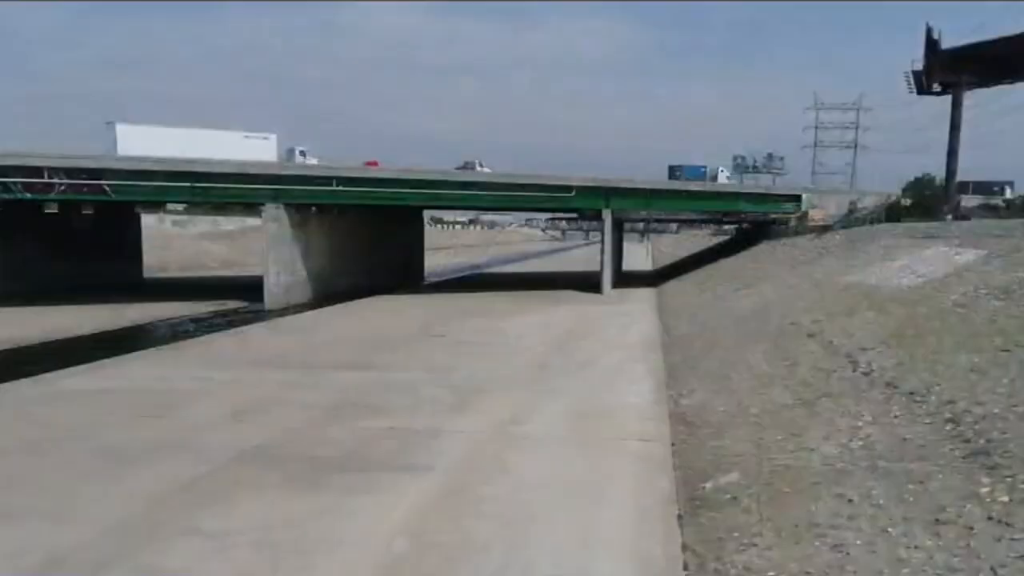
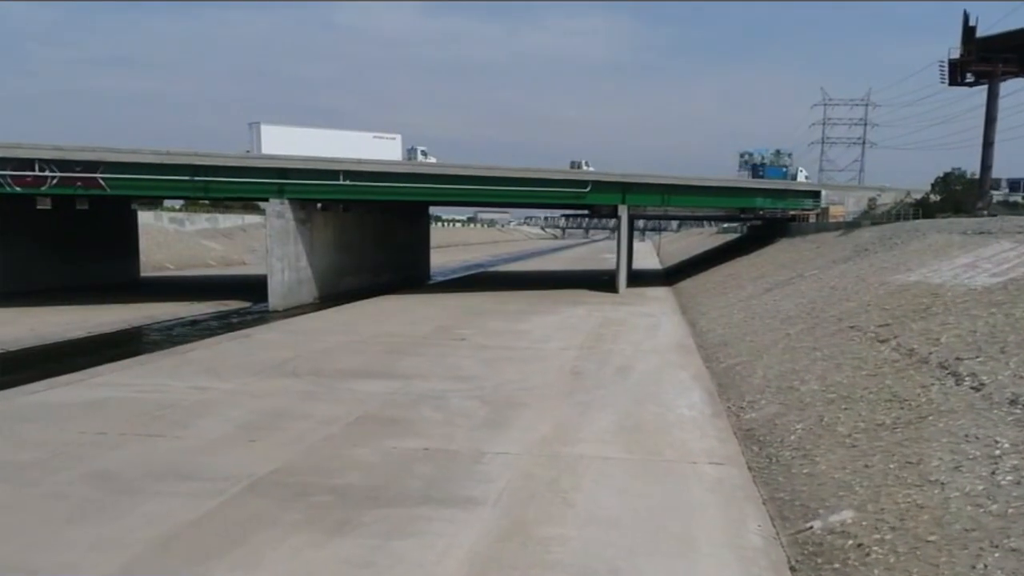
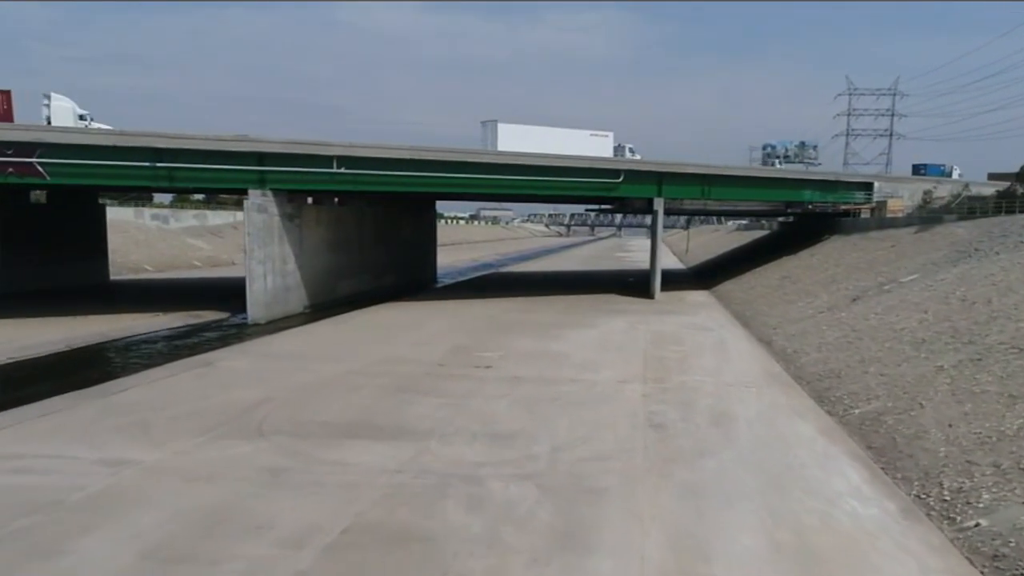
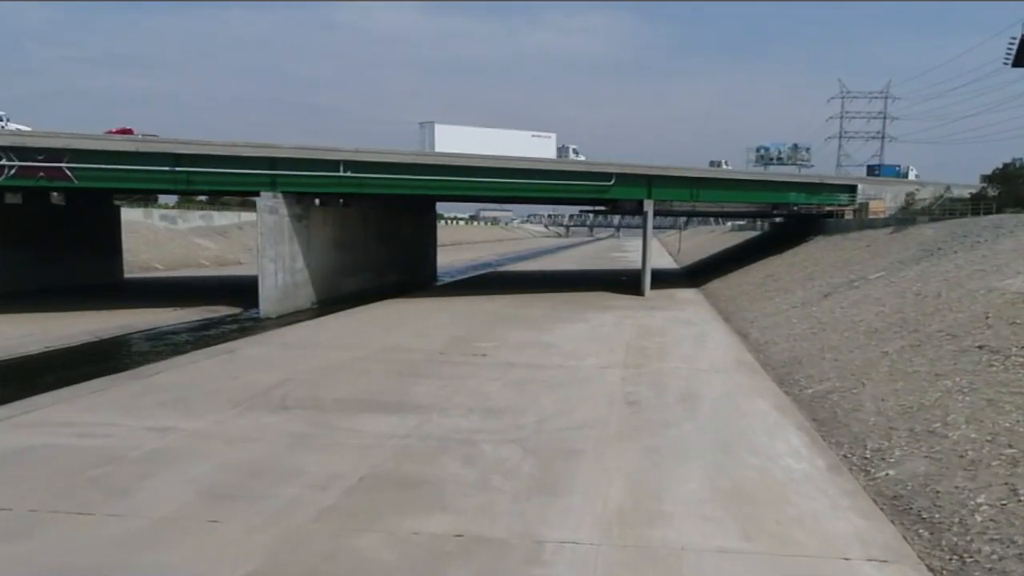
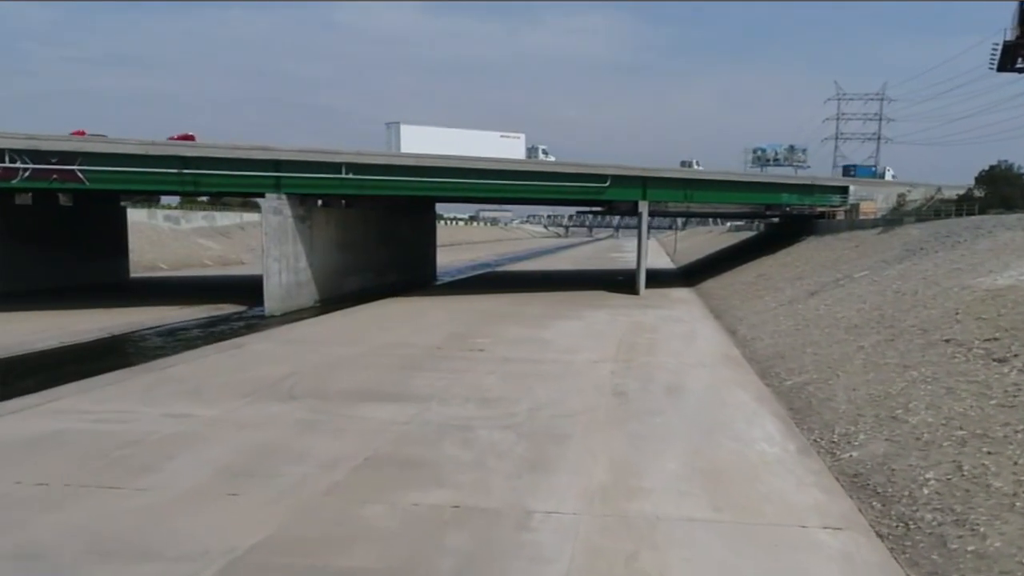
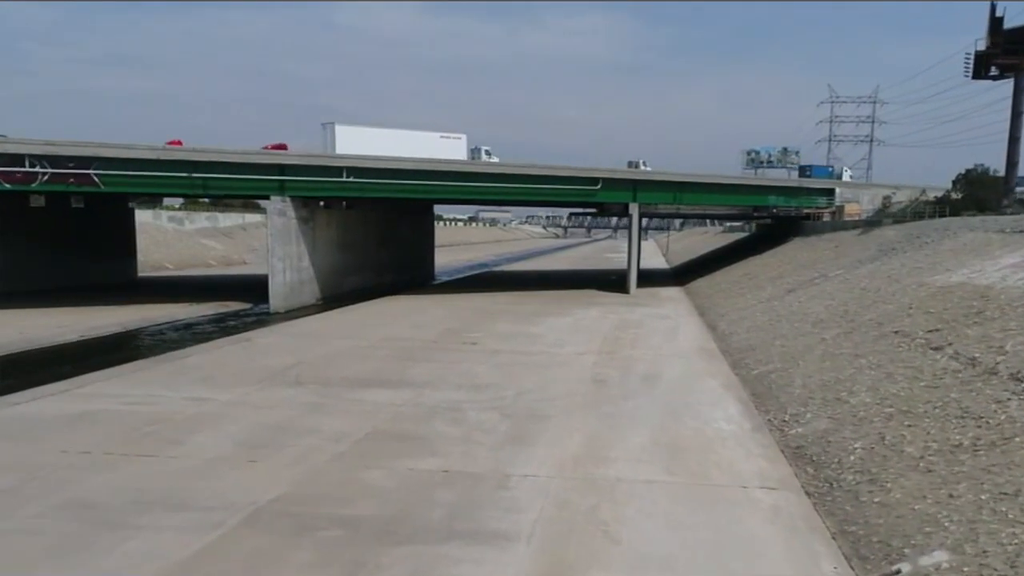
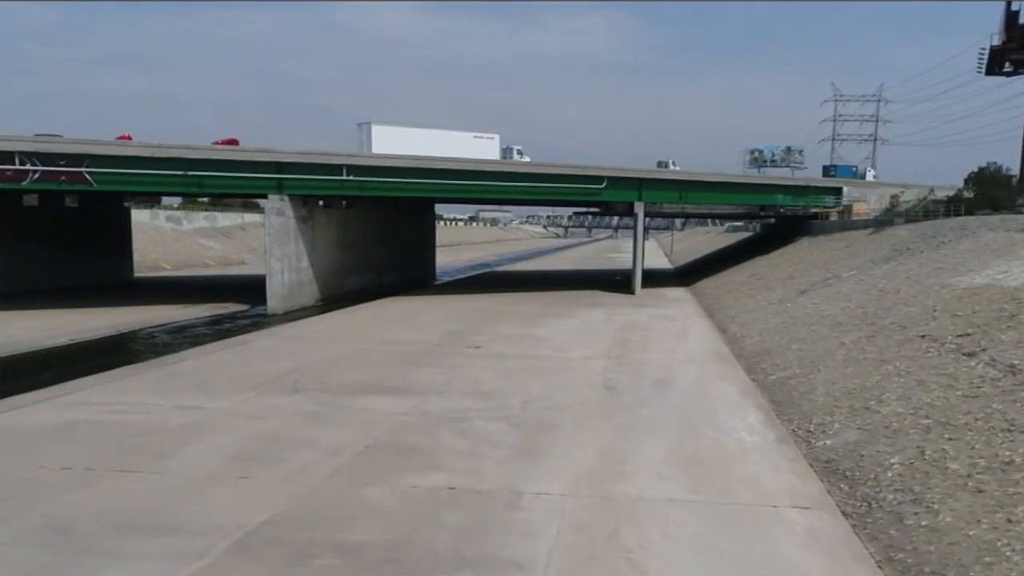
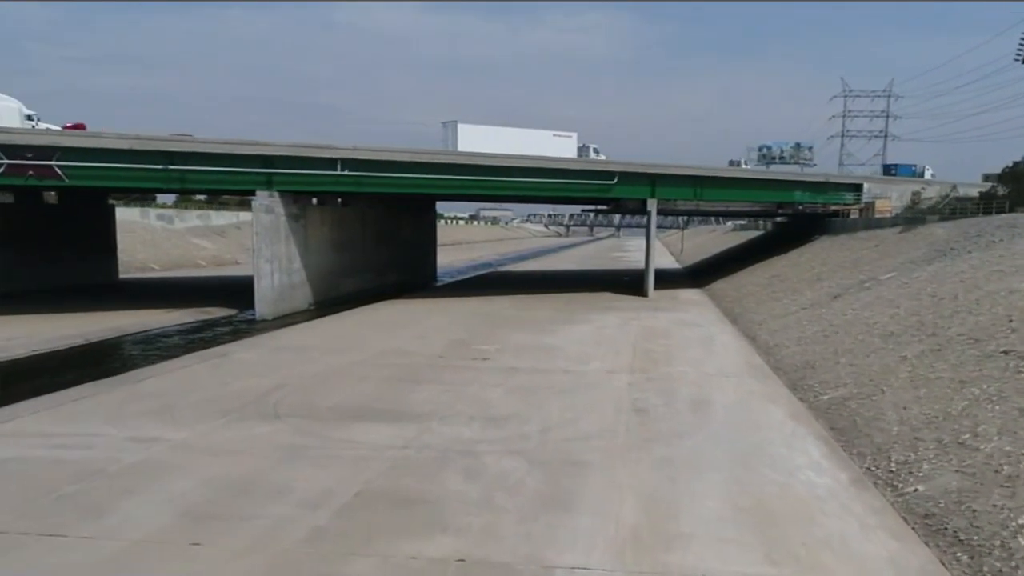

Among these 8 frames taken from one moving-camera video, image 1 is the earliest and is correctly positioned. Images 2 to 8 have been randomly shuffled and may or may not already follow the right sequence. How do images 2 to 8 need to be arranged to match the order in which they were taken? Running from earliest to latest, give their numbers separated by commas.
2, 6, 7, 5, 4, 8, 3
